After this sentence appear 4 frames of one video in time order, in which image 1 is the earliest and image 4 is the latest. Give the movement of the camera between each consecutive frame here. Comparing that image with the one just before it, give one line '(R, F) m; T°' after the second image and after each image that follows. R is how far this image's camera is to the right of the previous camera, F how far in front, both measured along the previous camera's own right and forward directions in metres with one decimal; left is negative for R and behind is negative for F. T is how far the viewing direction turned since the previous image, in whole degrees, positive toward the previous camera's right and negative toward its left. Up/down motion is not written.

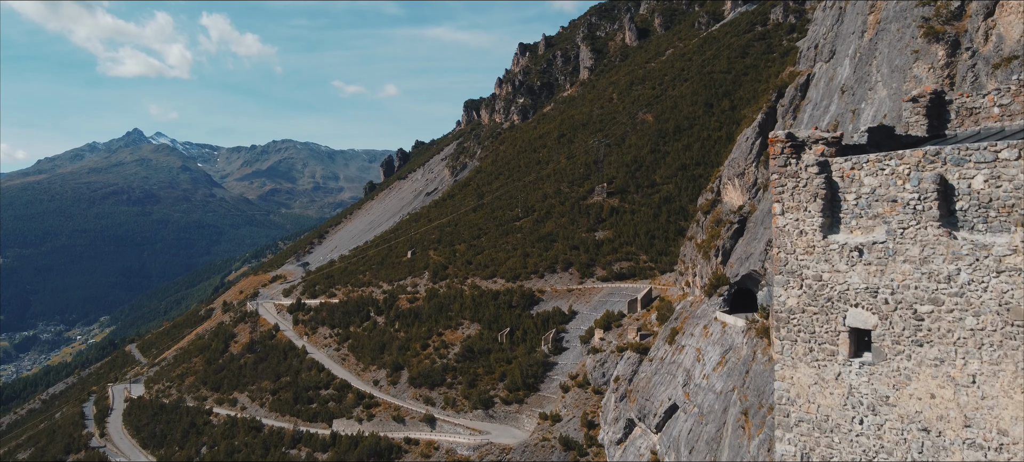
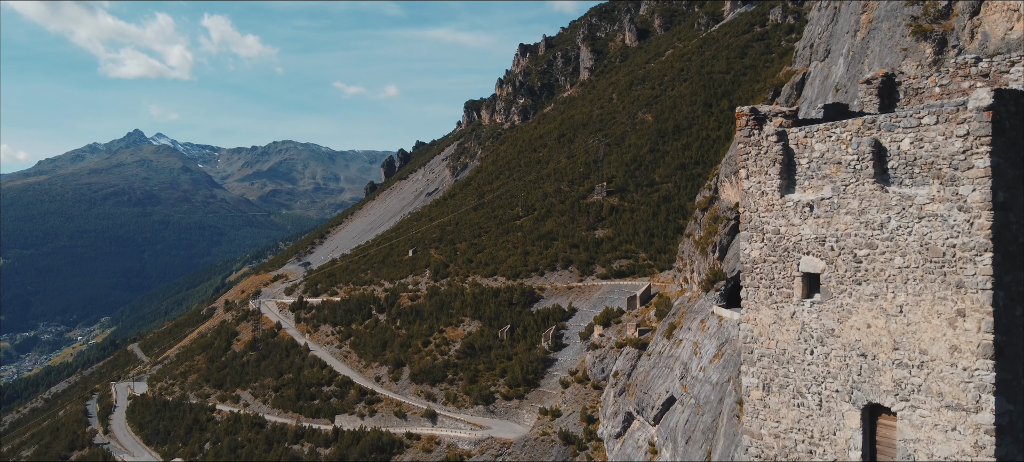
(0.0, -0.5) m; 0°
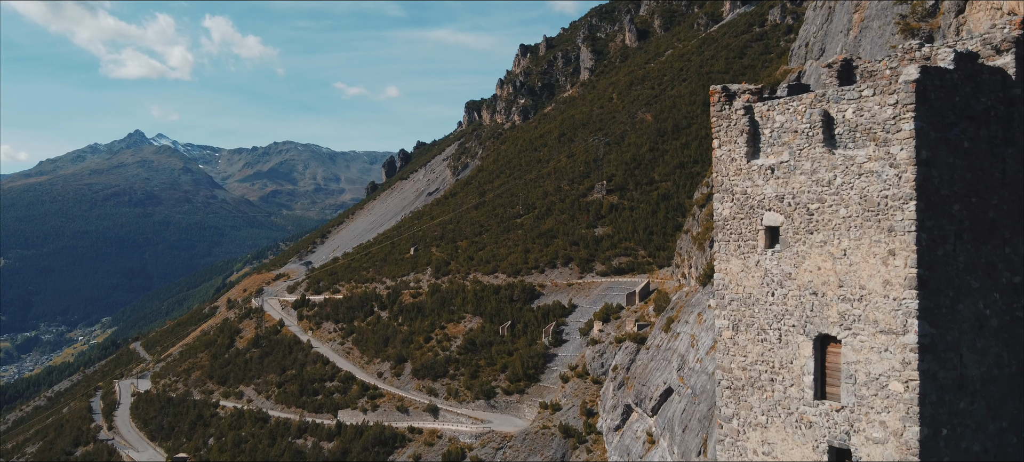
(0.0, -0.5) m; 0°
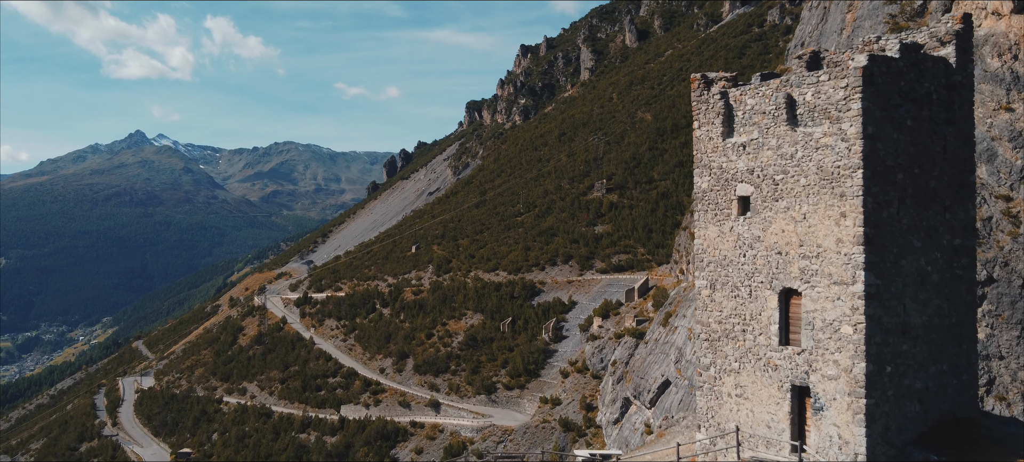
(0.0, -0.5) m; 0°
